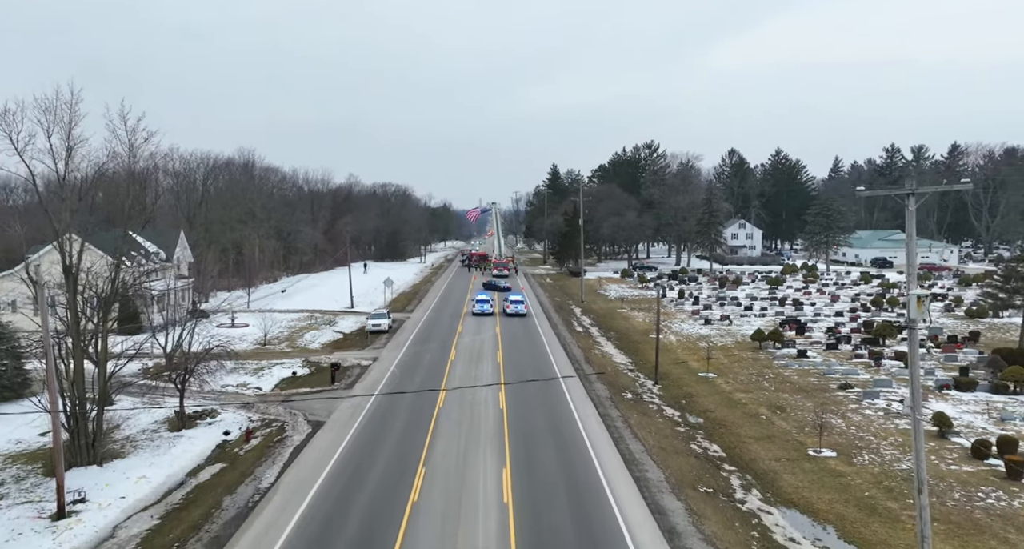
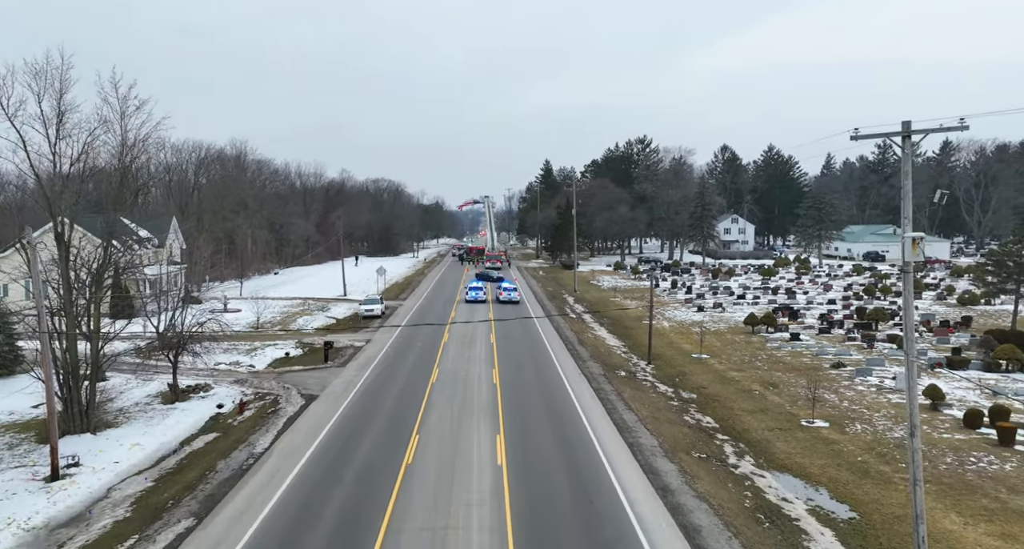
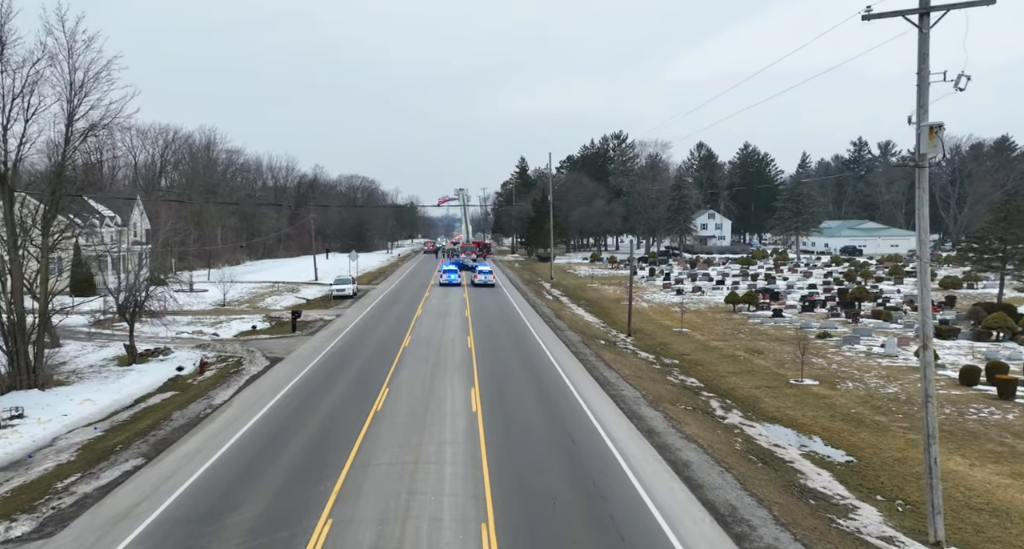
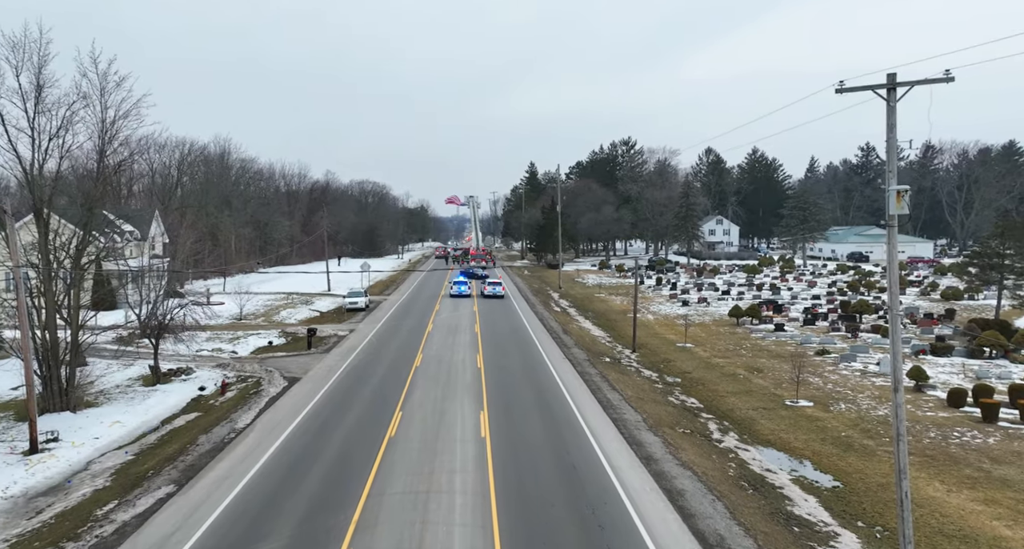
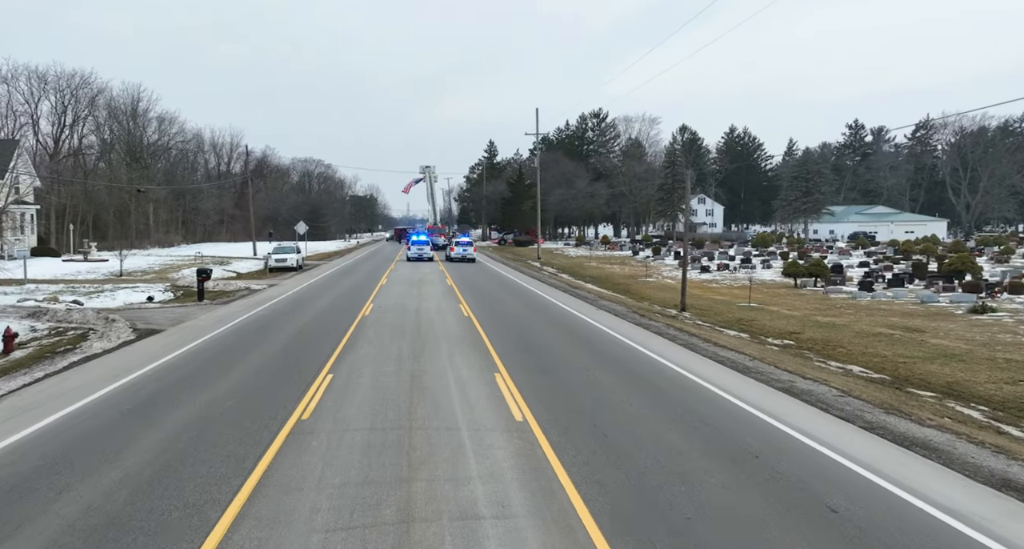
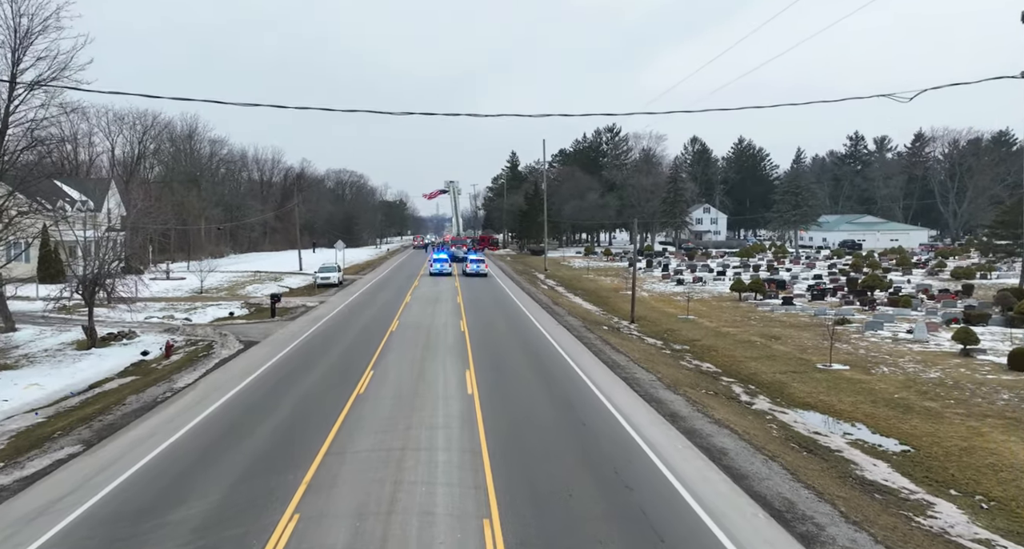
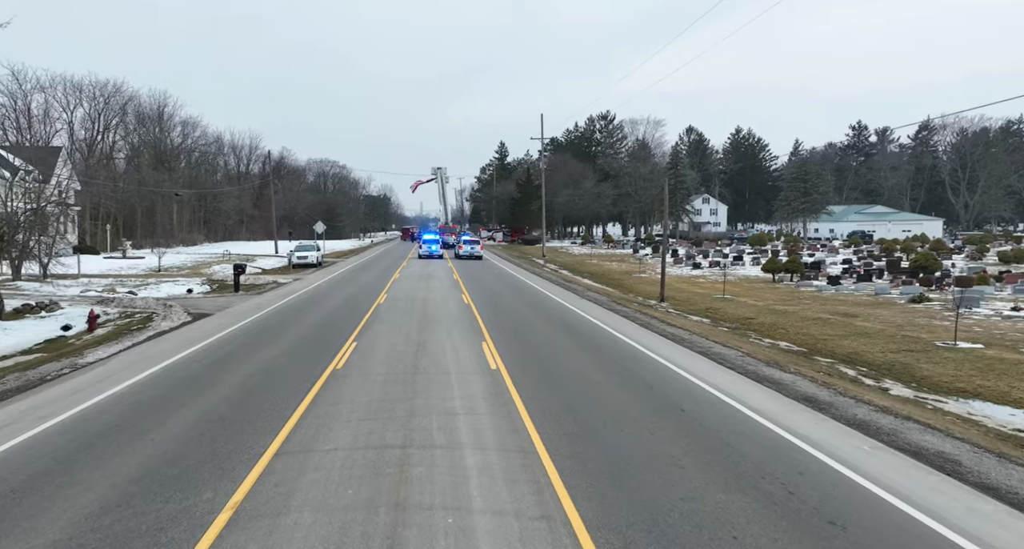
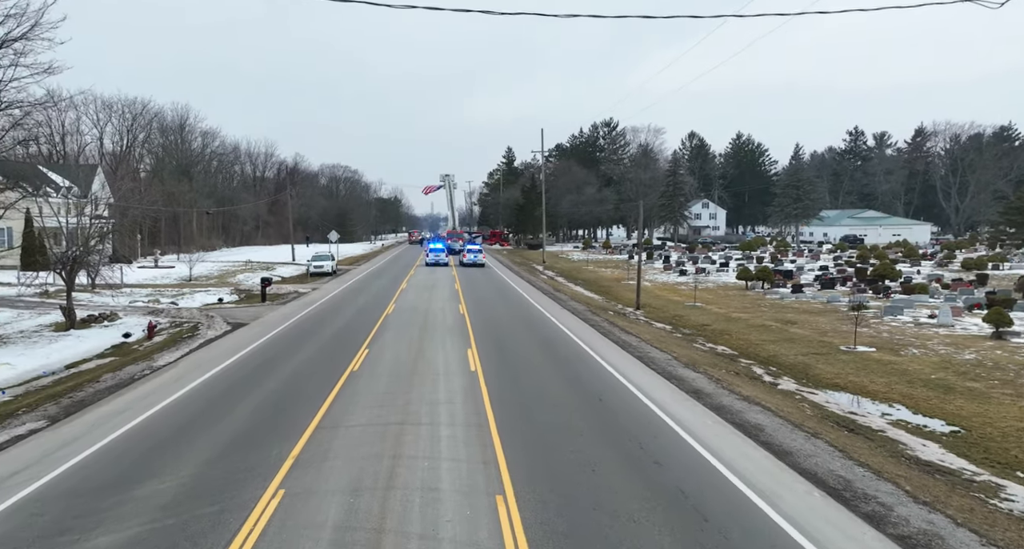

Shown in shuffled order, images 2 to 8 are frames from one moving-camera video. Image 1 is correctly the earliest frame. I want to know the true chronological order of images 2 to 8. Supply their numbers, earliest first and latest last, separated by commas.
2, 4, 3, 6, 8, 7, 5
